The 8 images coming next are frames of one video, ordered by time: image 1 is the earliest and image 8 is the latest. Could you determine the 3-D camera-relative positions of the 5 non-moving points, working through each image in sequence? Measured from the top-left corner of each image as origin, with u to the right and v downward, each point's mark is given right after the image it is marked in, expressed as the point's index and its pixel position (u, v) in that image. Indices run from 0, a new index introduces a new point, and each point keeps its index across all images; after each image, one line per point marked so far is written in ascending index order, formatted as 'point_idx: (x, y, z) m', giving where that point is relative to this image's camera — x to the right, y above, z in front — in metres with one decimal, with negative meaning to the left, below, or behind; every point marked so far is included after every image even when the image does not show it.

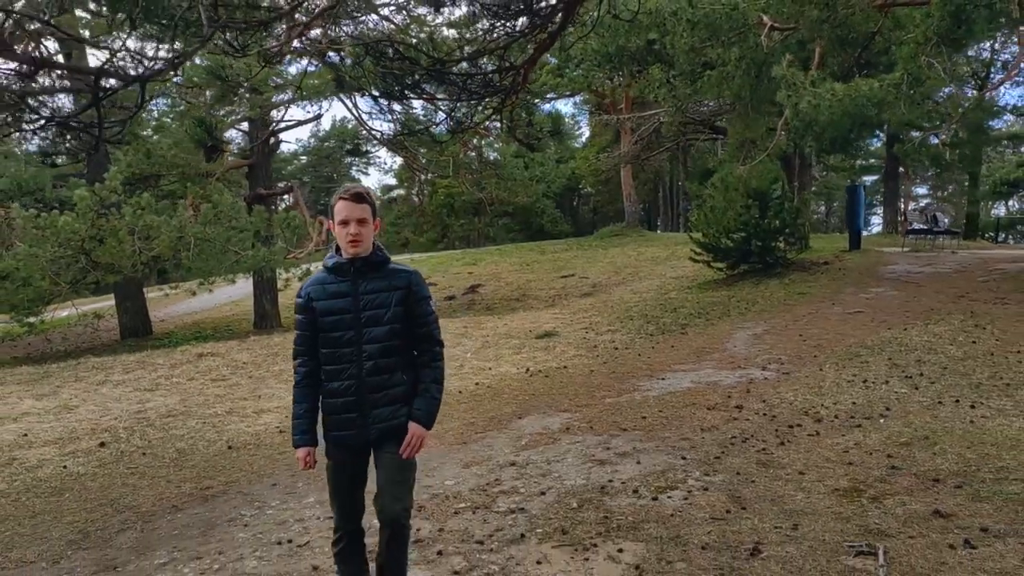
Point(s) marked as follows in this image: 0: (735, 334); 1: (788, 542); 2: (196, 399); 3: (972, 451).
0: (+2.7, -0.6, +9.5) m
1: (+1.4, -1.3, +4.0) m
2: (-3.0, -1.0, +7.5) m
3: (+3.0, -1.0, +5.1) m
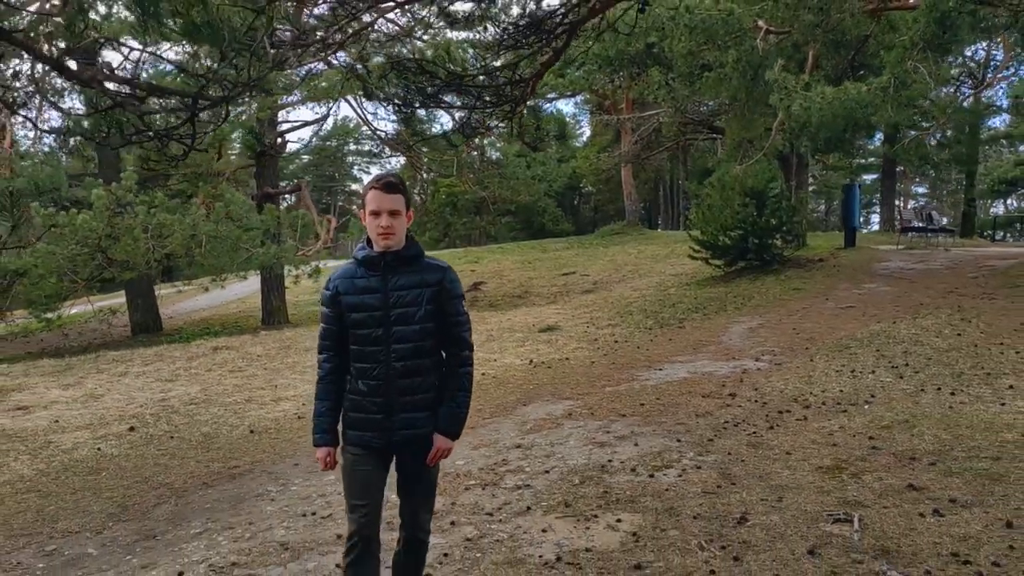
0: (+2.8, -0.5, +9.9) m
1: (+1.4, -1.2, +4.4) m
2: (-2.9, -1.0, +7.8) m
3: (+3.0, -1.0, +5.5) m
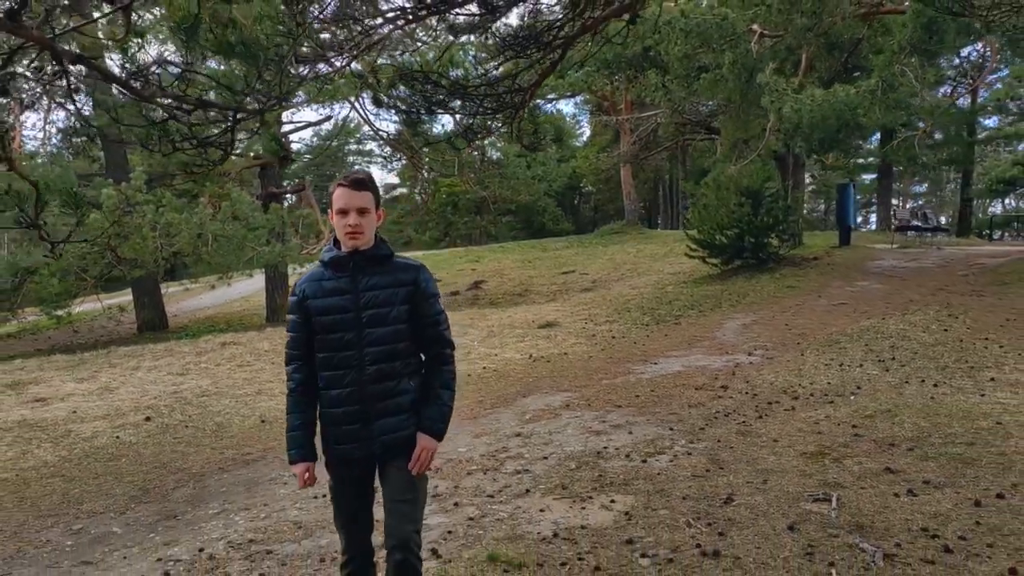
0: (+2.8, -0.5, +10.2) m
1: (+1.4, -1.2, +4.6) m
2: (-2.9, -0.9, +8.1) m
3: (+3.0, -1.0, +5.7) m
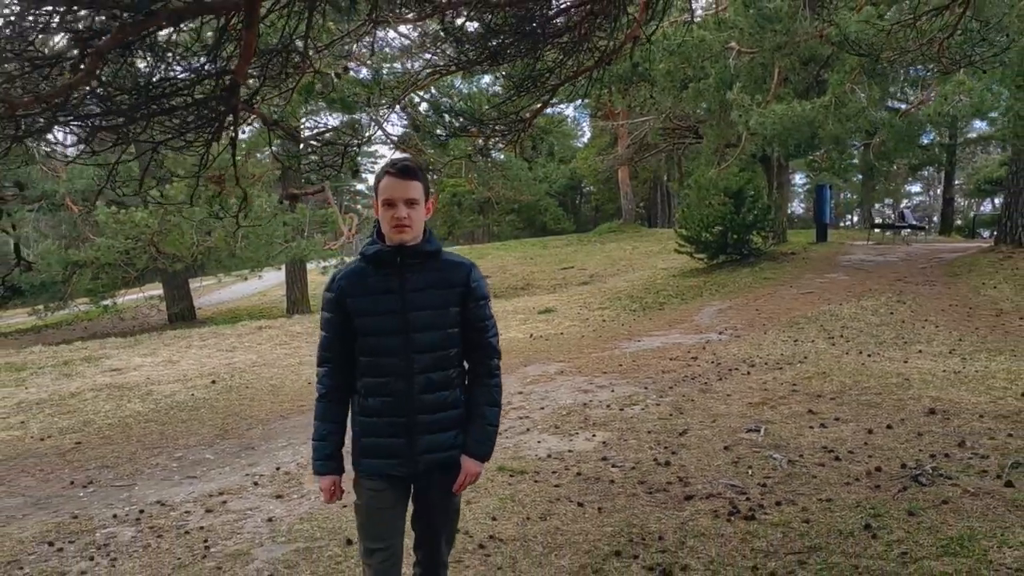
0: (+2.8, -0.3, +11.5) m
1: (+1.5, -1.1, +6.0) m
2: (-2.9, -0.8, +9.5) m
3: (+3.0, -0.8, +7.1) m
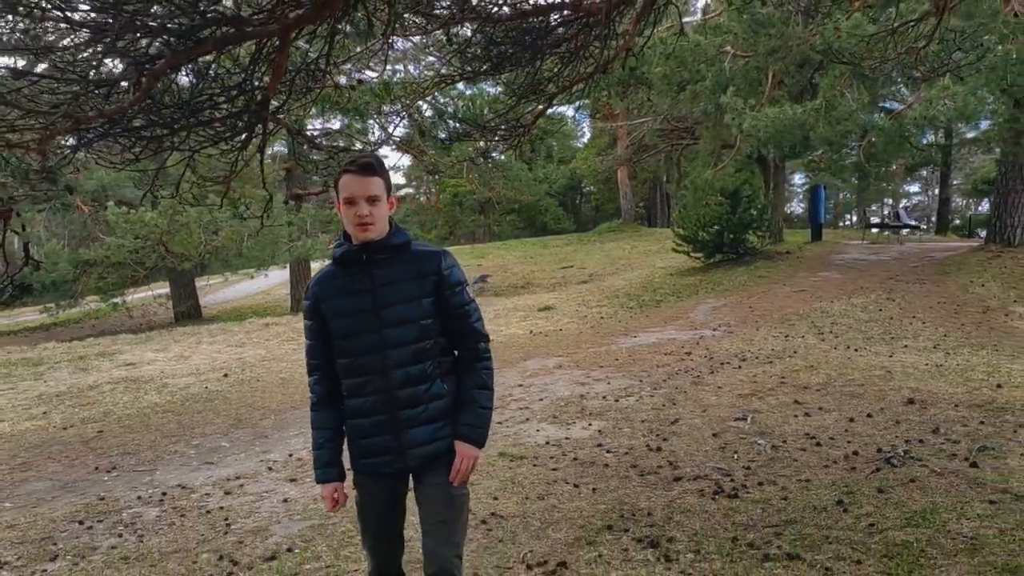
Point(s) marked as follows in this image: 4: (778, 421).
0: (+2.8, -0.3, +11.8) m
1: (+1.5, -1.0, +6.3) m
2: (-2.9, -0.8, +9.8) m
3: (+3.0, -0.8, +7.4) m
4: (+2.0, -1.0, +5.9) m
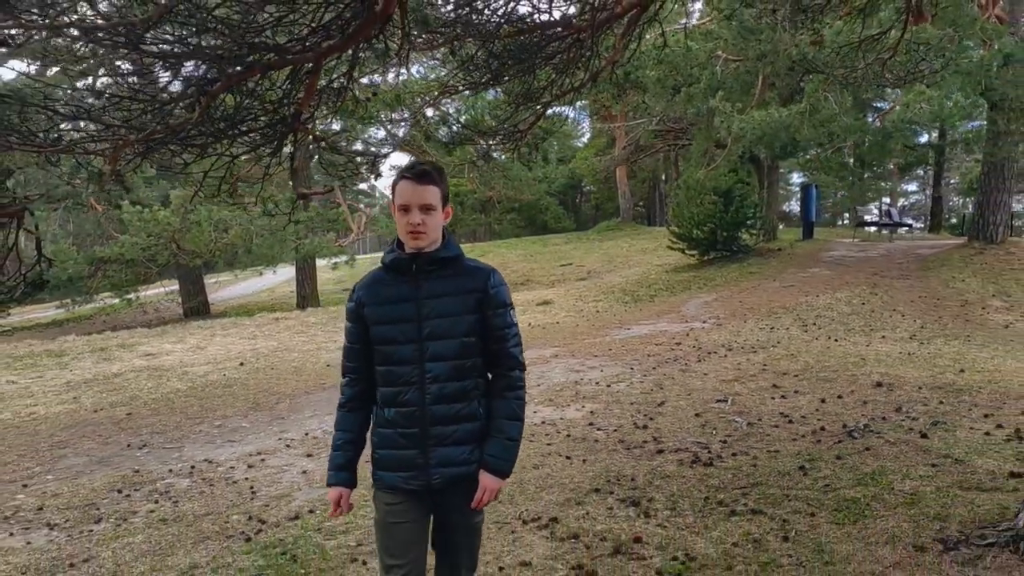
0: (+2.8, -0.2, +12.3) m
1: (+1.5, -1.0, +6.8) m
2: (-2.9, -0.7, +10.3) m
3: (+3.0, -0.7, +7.9) m
4: (+2.0, -0.9, +6.5) m
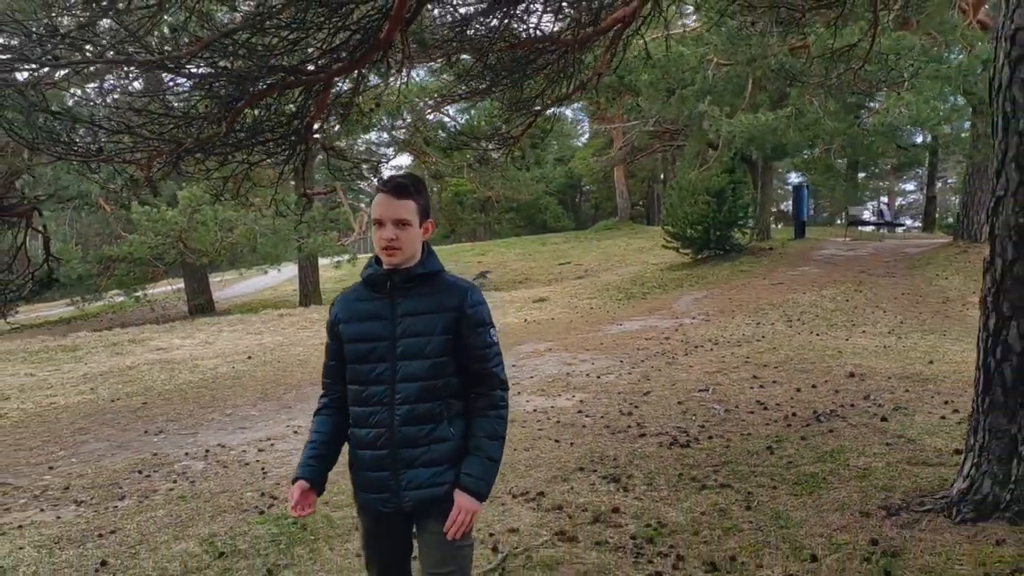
0: (+2.8, -0.2, +12.7) m
1: (+1.4, -0.9, +7.2) m
2: (-3.0, -0.7, +10.7) m
3: (+3.0, -0.7, +8.3) m
4: (+2.0, -0.9, +6.9) m
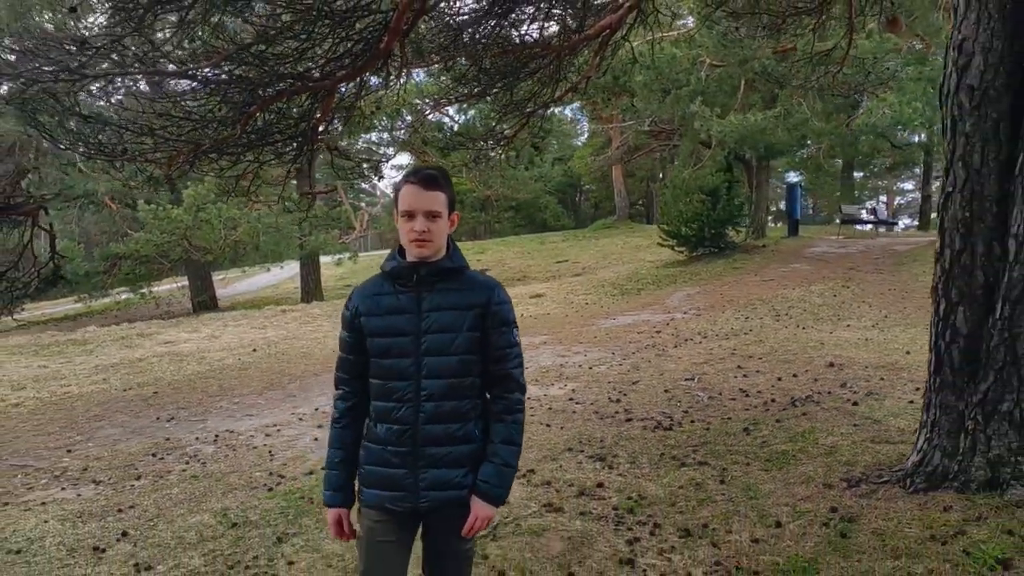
0: (+2.7, -0.1, +13.0) m
1: (+1.4, -0.9, +7.5) m
2: (-3.0, -0.6, +11.0) m
3: (+2.9, -0.6, +8.6) m
4: (+1.9, -0.8, +7.2) m
